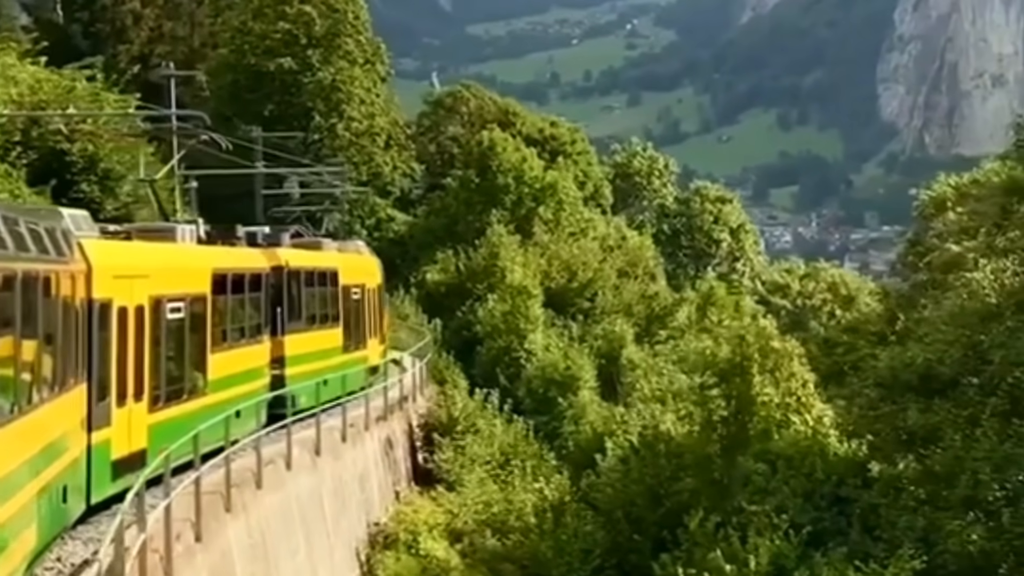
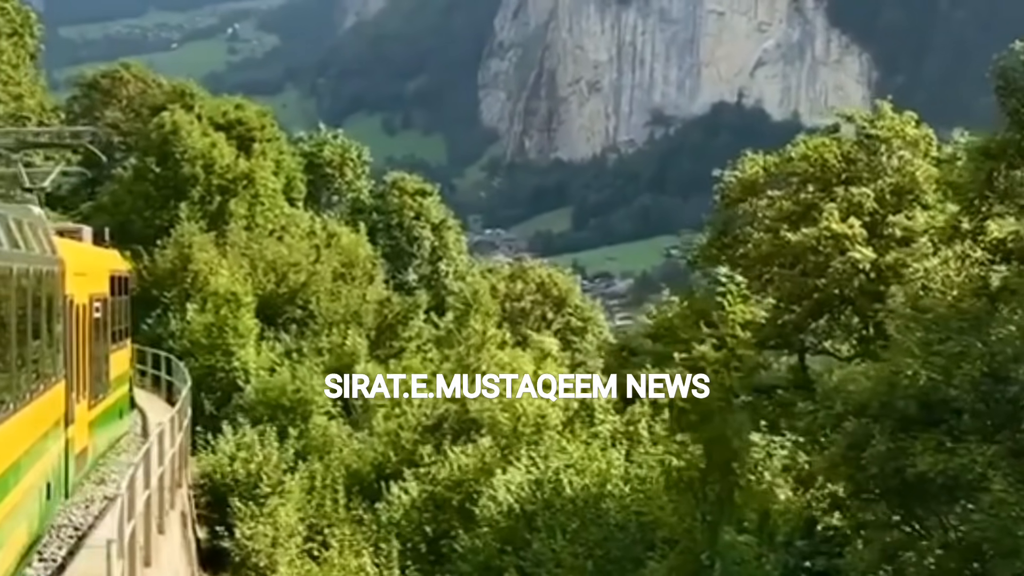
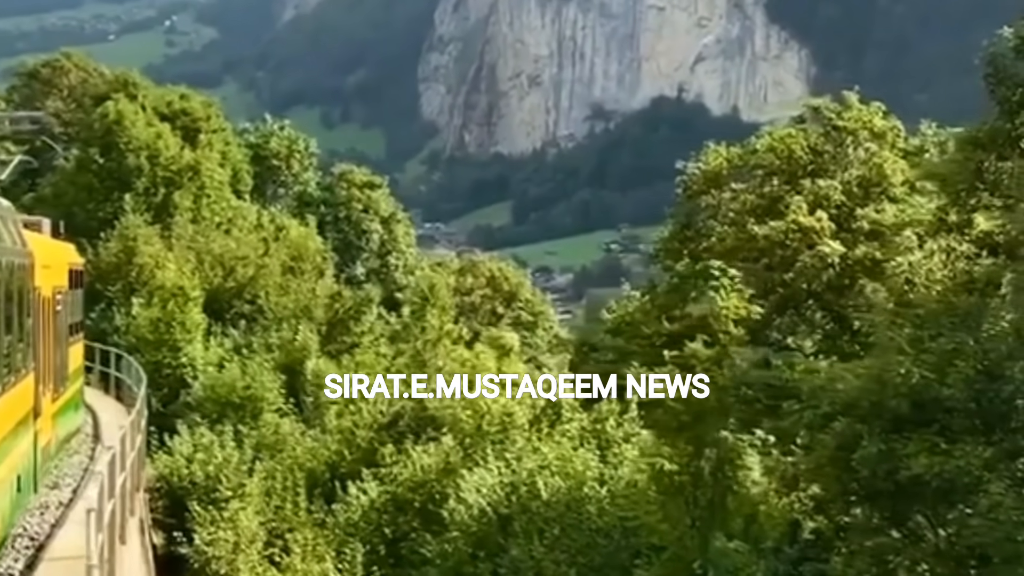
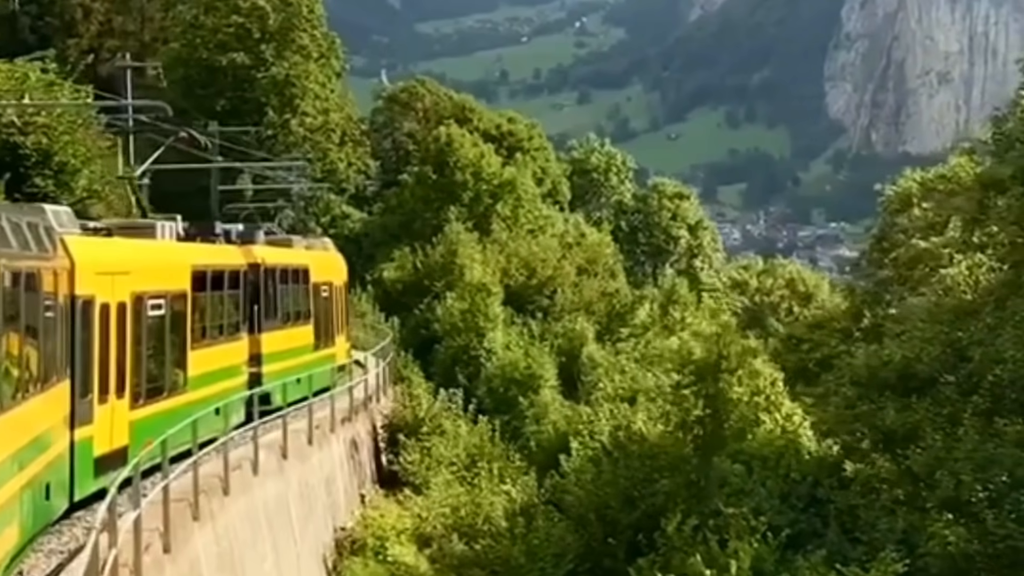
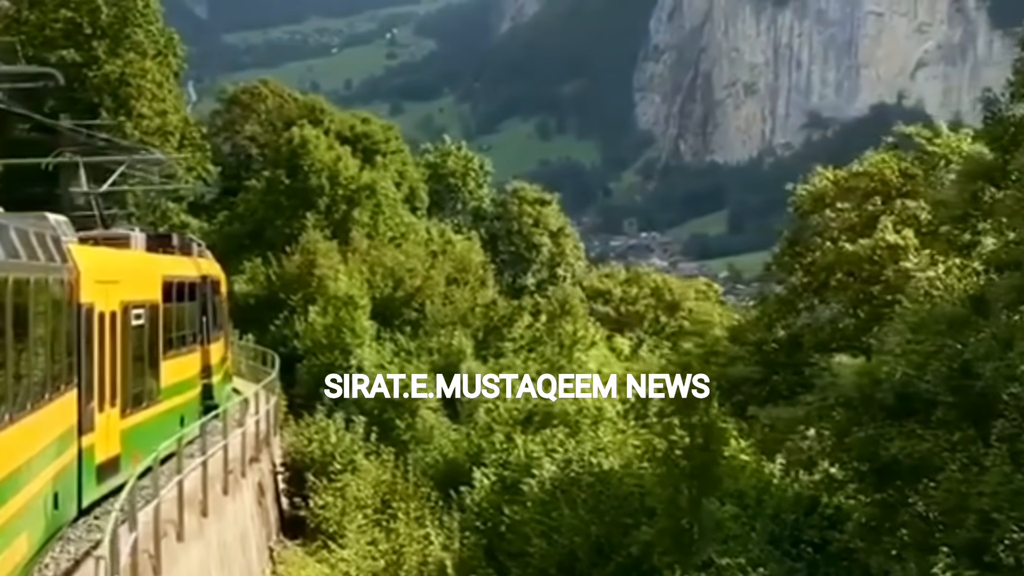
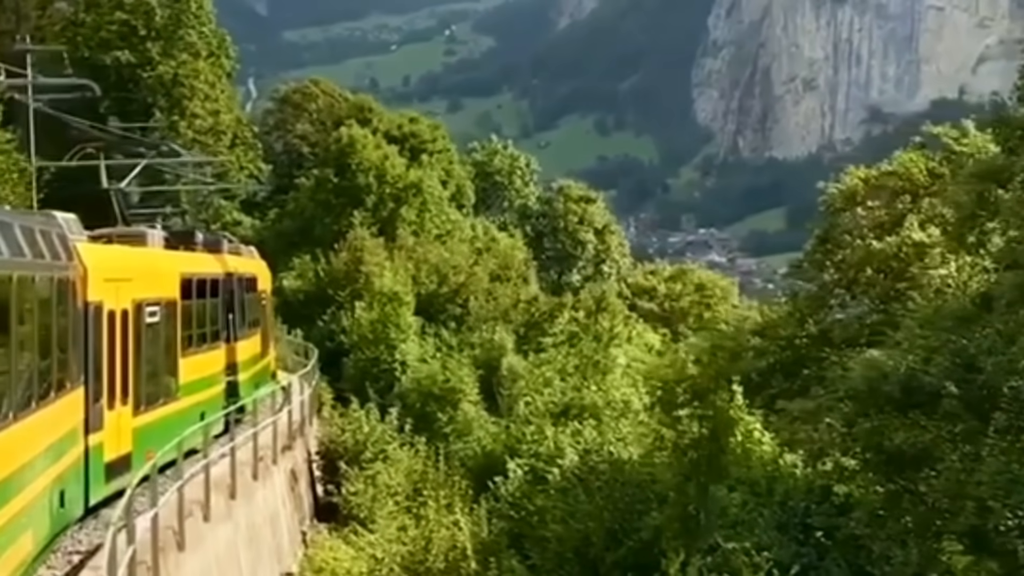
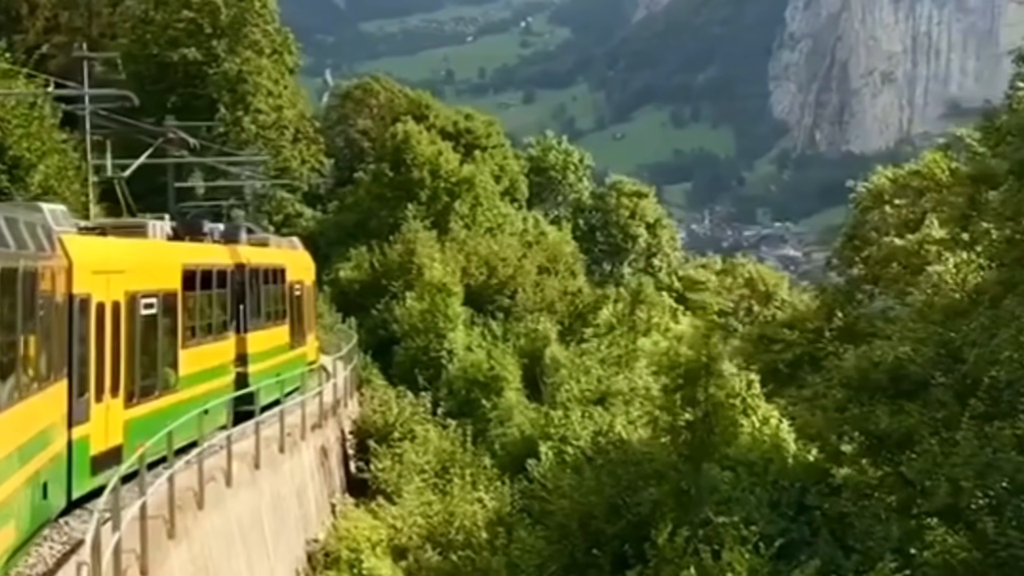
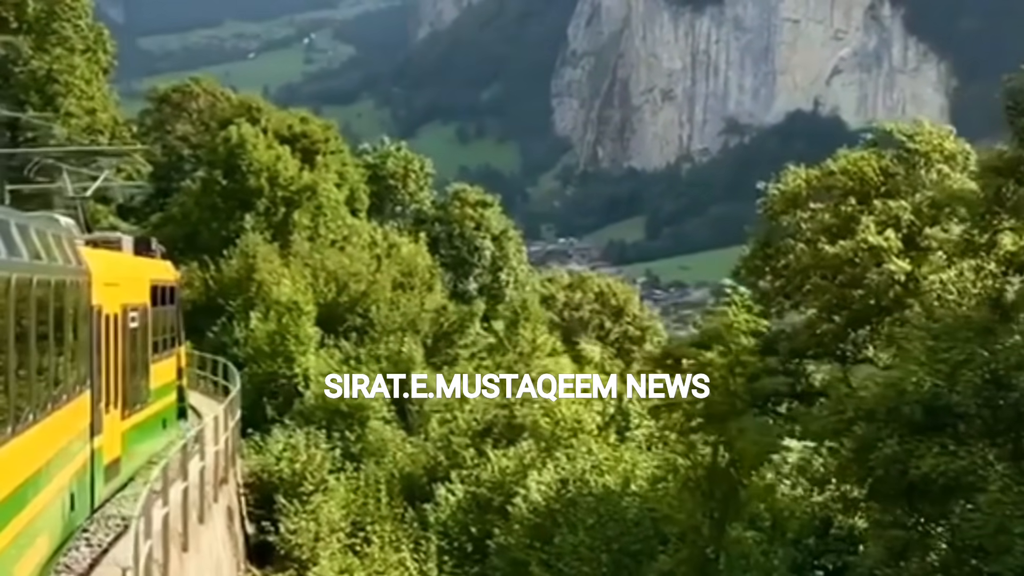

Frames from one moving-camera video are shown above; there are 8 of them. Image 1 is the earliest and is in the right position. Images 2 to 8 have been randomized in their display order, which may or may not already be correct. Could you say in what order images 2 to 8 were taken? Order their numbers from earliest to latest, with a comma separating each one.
4, 7, 6, 5, 8, 2, 3
